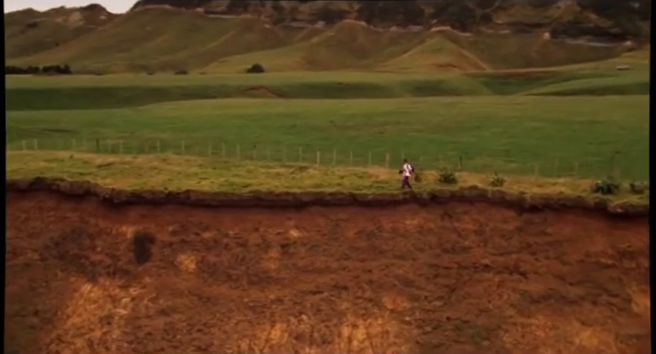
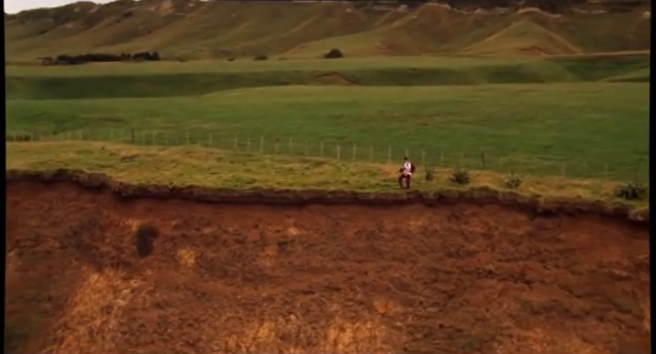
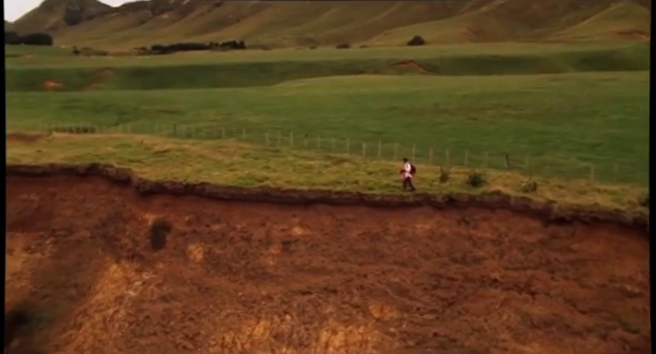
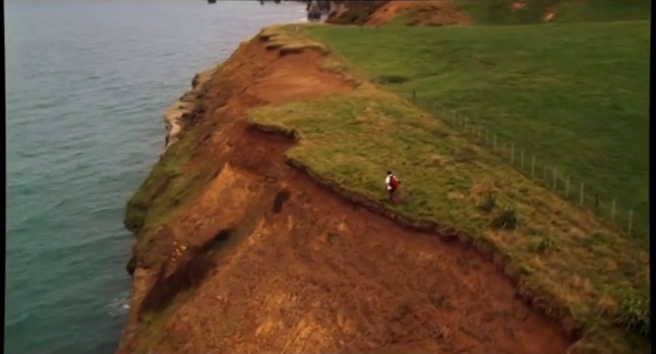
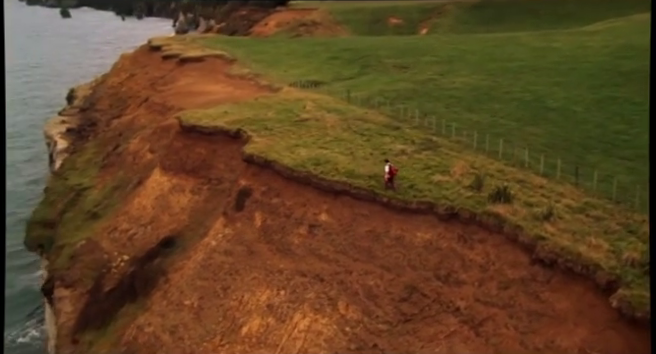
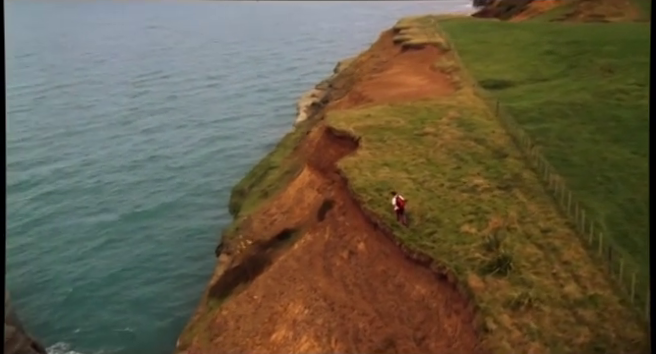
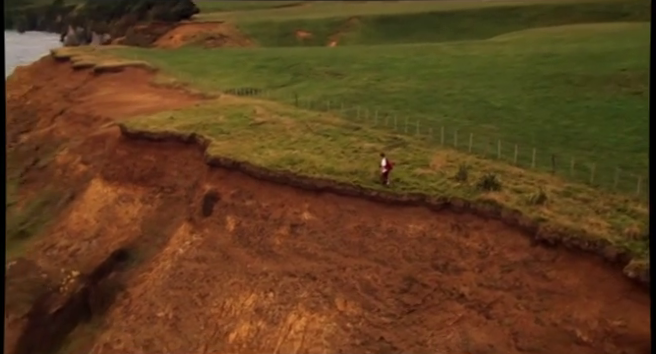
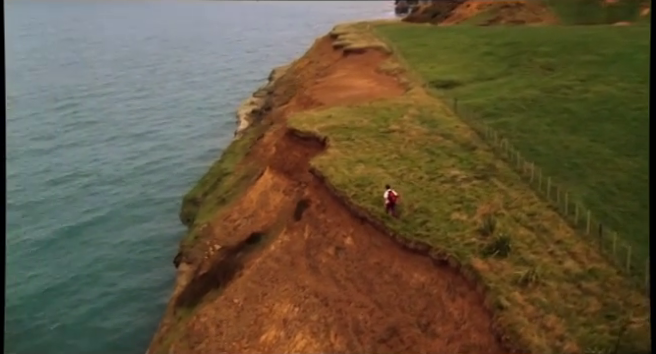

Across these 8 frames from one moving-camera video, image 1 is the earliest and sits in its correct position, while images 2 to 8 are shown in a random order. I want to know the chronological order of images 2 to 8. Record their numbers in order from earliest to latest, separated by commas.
2, 3, 7, 5, 4, 8, 6
